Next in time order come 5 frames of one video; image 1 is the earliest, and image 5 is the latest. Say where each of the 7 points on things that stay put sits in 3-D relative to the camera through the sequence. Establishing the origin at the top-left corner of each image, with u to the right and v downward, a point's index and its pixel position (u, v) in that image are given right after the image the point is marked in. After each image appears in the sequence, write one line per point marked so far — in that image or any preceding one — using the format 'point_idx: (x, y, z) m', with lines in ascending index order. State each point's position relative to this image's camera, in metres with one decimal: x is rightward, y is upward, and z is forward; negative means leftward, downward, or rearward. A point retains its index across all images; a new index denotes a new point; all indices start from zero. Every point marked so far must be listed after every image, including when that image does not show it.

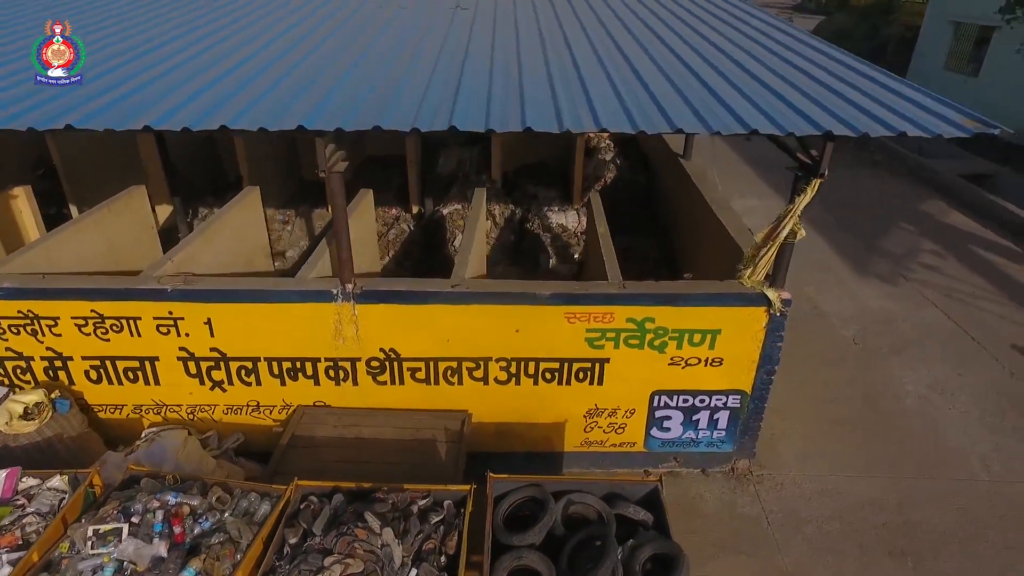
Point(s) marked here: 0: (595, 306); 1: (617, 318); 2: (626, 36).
0: (+0.4, -0.1, +3.2) m
1: (+0.5, -0.1, +3.2) m
2: (+0.7, +1.5, +4.2) m
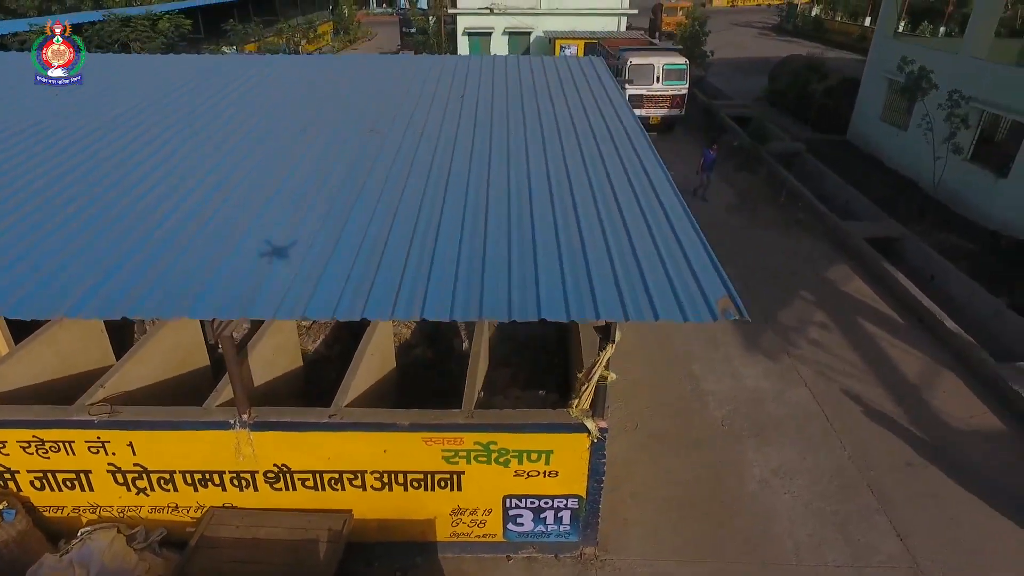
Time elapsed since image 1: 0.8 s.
0: (-0.4, -0.8, +3.9) m
1: (-0.3, -0.9, +3.9) m
2: (-0.1, +0.7, +4.9) m
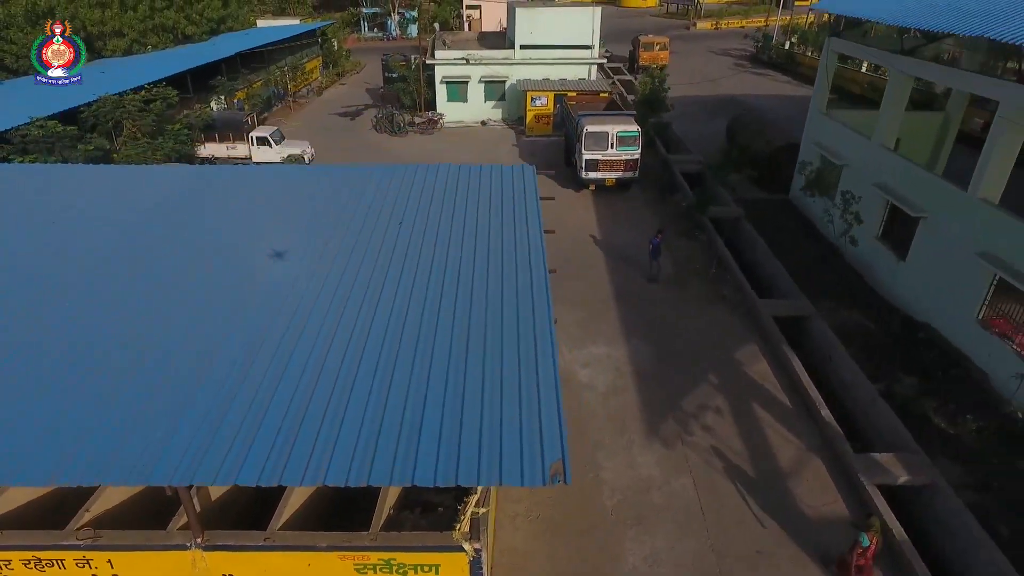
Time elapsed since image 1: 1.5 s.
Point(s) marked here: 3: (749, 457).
0: (-1.1, -1.9, +5.0) m
1: (-1.0, -1.9, +5.0) m
2: (-0.8, -0.3, +6.0) m
3: (+2.6, -1.8, +7.6) m
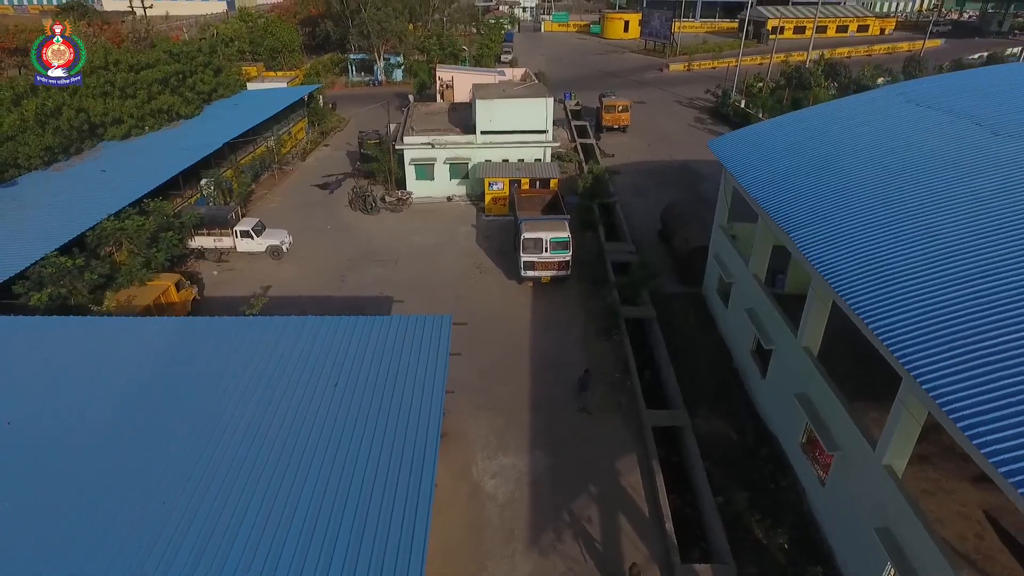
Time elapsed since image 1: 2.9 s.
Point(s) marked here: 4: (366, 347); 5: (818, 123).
0: (-2.4, -3.9, +7.3) m
1: (-2.3, -4.0, +7.3) m
2: (-2.1, -2.4, +8.3) m
3: (+1.3, -3.9, +9.9) m
4: (-2.3, -0.9, +11.1) m
5: (+6.0, +3.1, +13.8) m
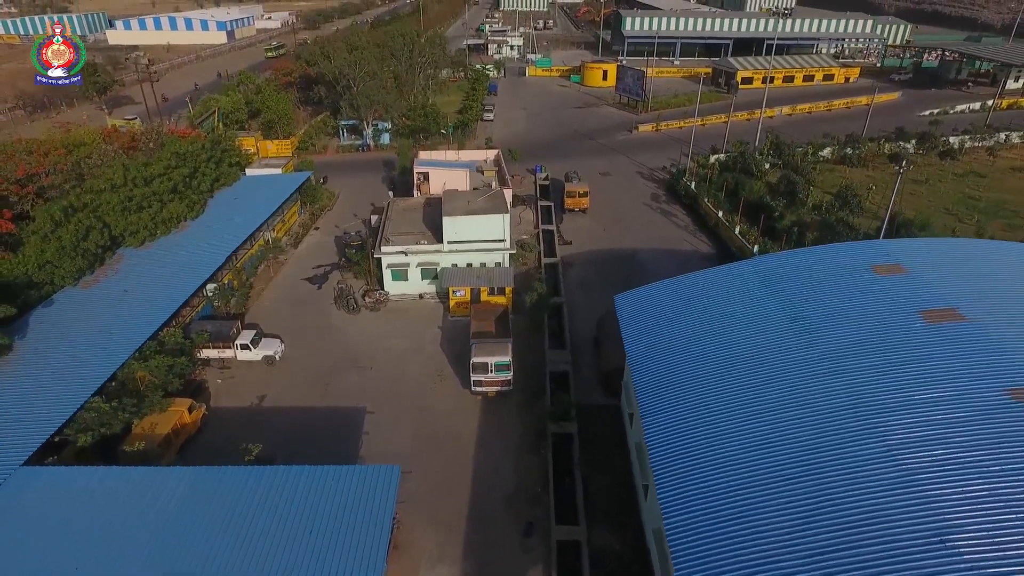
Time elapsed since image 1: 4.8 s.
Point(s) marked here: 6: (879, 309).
0: (-3.8, -7.3, +11.0) m
1: (-3.7, -7.4, +11.1) m
2: (-3.5, -5.8, +12.0) m
3: (-0.1, -7.3, +13.7) m
4: (-3.7, -4.3, +14.8) m
5: (+4.6, -0.2, +17.6) m
6: (+8.0, -0.5, +15.3) m
